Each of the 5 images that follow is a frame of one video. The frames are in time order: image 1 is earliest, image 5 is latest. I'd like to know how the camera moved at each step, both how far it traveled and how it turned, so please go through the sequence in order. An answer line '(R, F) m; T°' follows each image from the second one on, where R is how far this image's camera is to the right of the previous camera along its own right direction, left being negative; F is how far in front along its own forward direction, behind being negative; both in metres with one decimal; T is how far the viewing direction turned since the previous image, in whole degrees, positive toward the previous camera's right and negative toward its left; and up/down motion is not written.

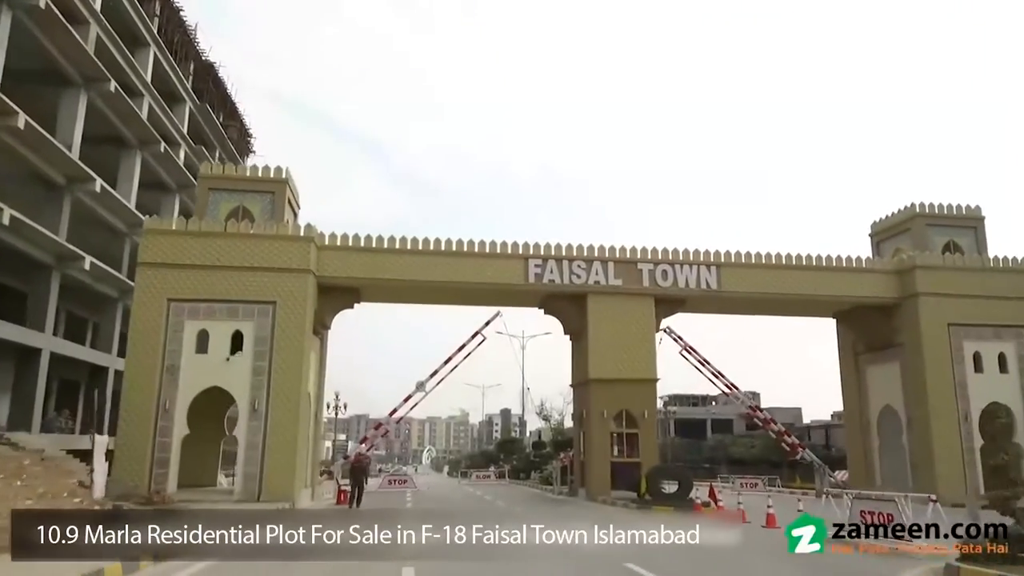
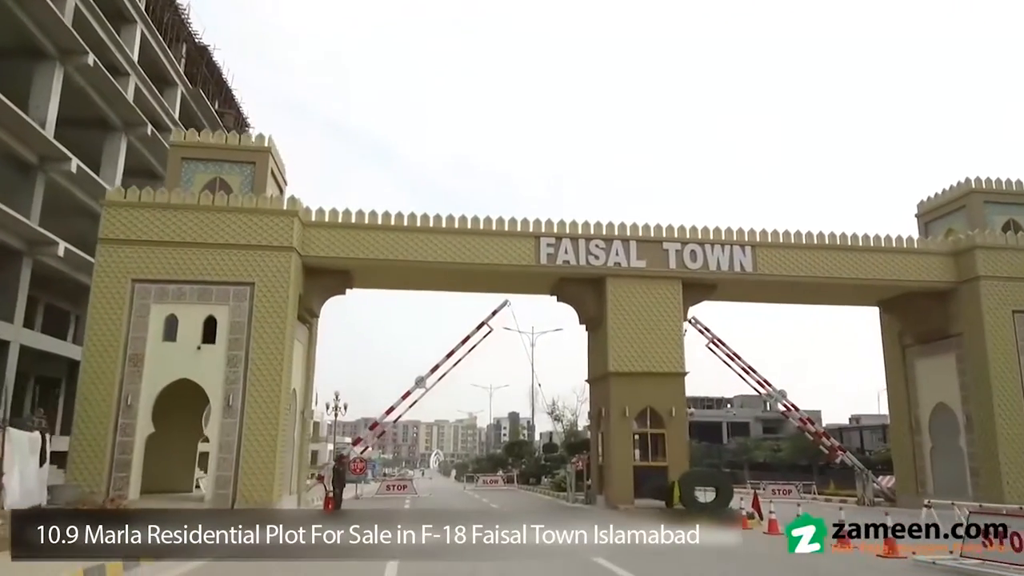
(0.0, +2.0) m; -1°
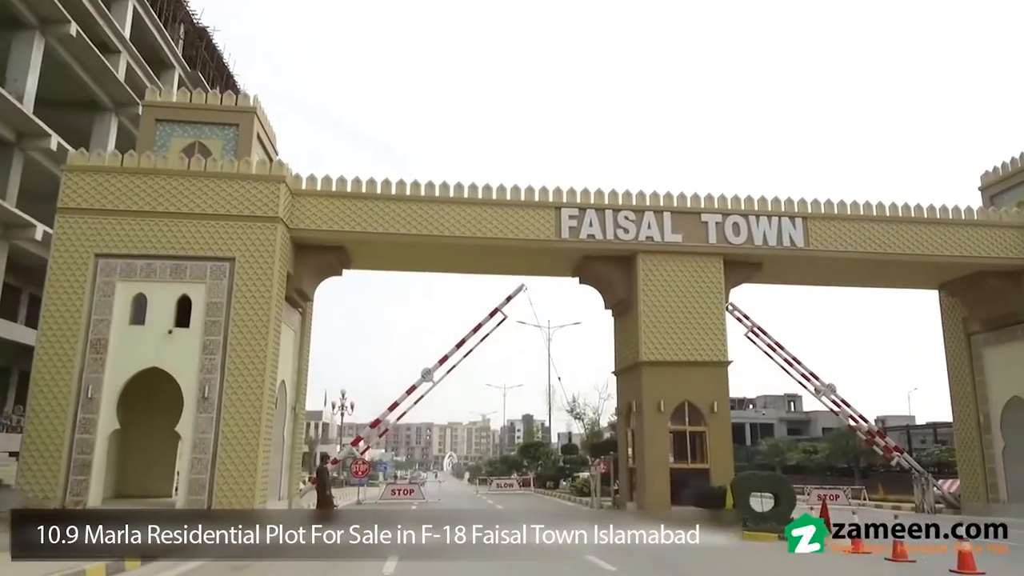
(-0.1, +2.0) m; -1°
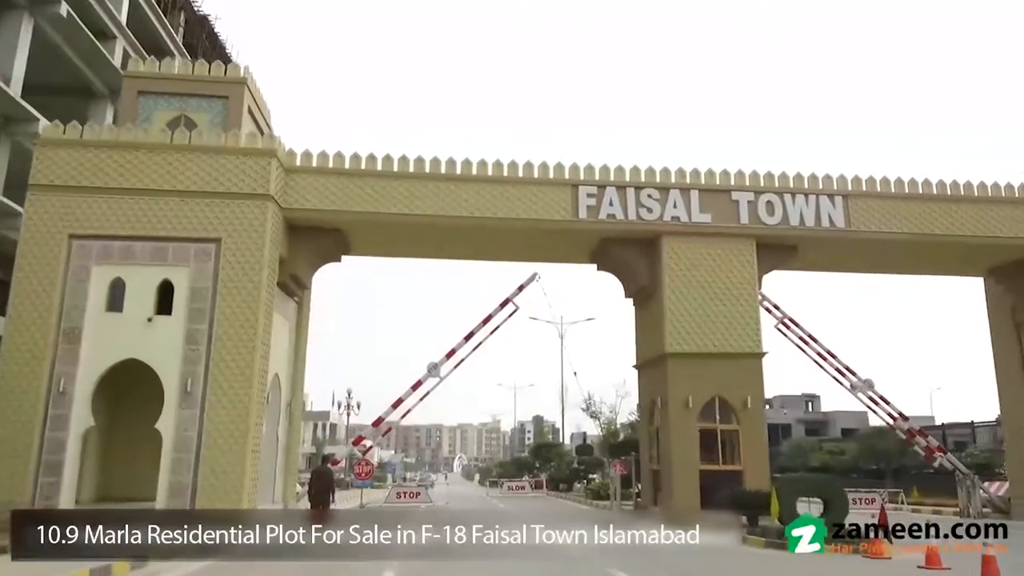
(-0.1, +1.2) m; -1°
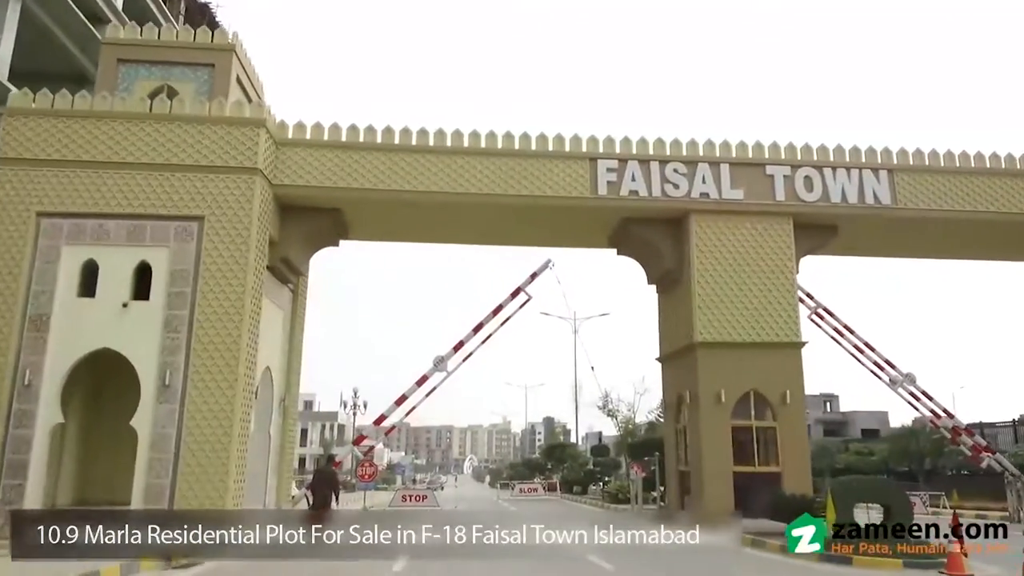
(0.0, +1.2) m; -1°
